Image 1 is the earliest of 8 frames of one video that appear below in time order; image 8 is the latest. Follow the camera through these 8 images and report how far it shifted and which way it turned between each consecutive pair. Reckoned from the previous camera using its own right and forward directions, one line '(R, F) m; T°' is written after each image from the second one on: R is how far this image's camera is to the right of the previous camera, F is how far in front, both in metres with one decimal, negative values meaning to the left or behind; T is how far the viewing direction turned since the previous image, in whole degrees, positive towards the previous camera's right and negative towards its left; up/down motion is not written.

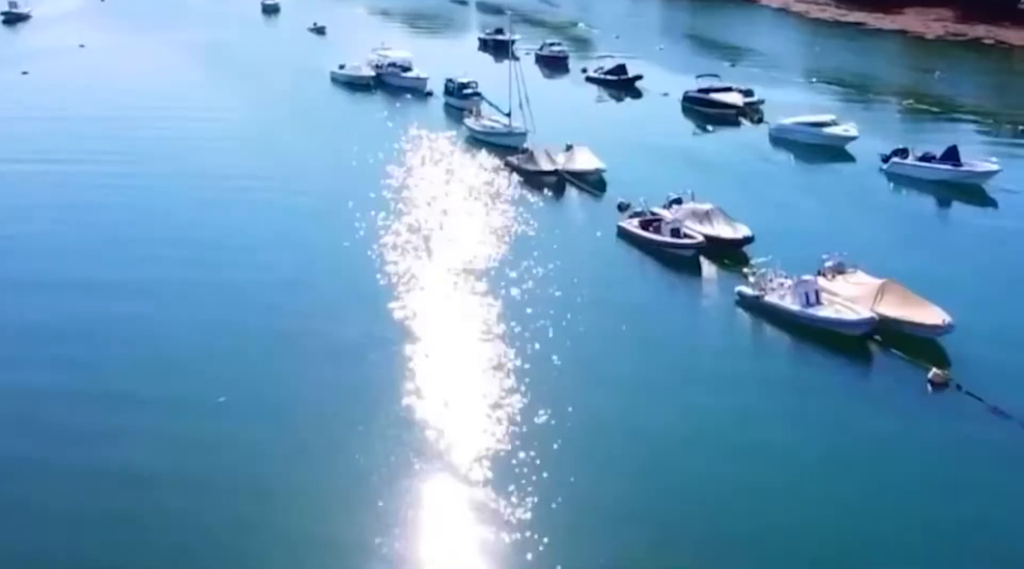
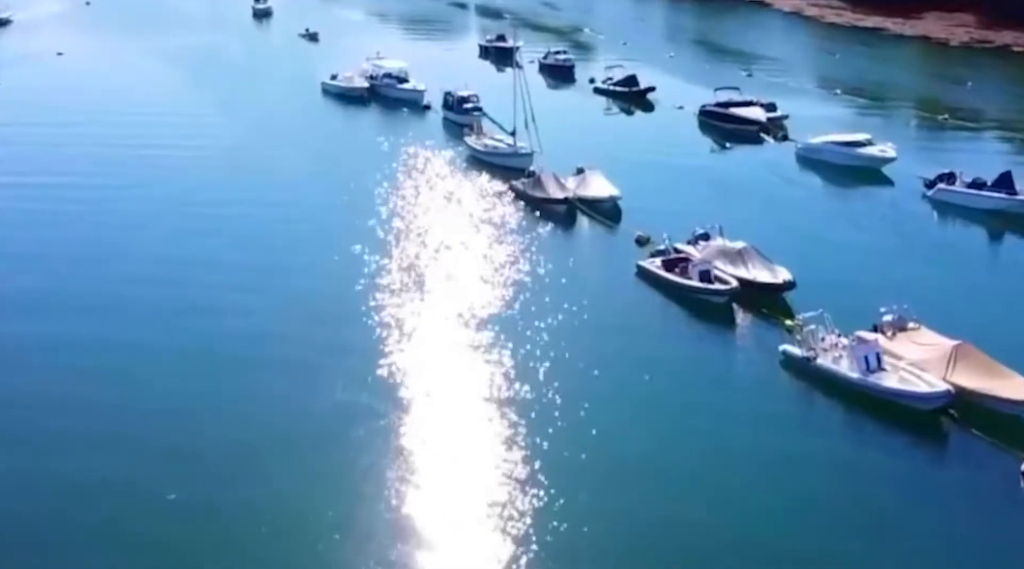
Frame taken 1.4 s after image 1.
(-0.1, +3.1) m; 0°
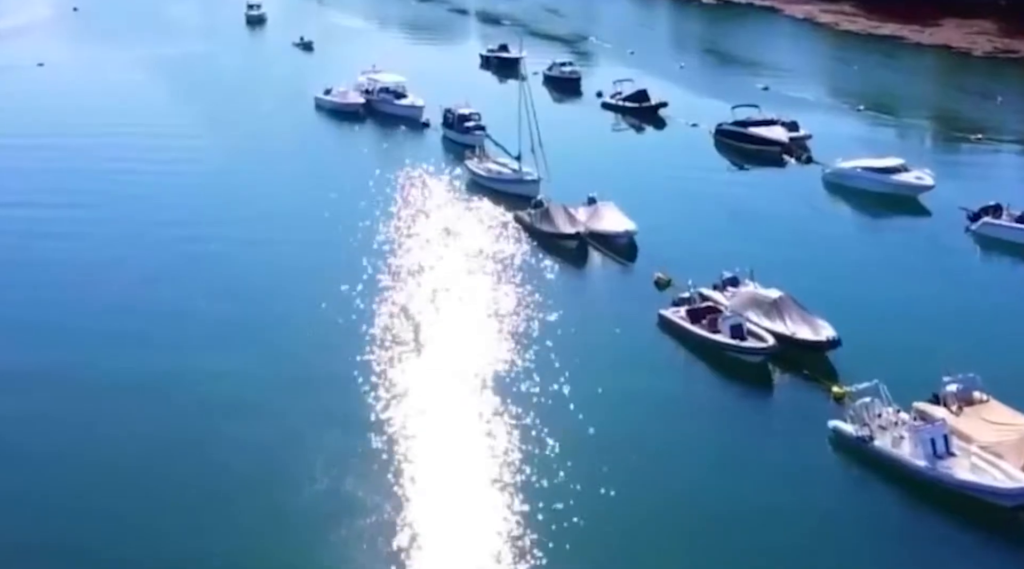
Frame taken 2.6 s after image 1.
(-0.1, +2.4) m; 0°
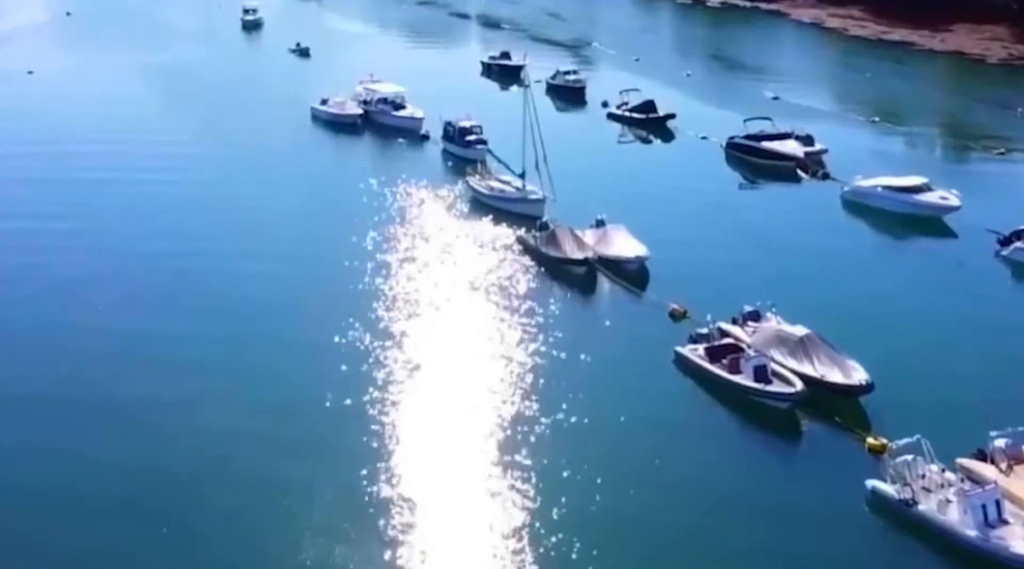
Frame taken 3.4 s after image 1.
(-0.1, +1.4) m; 0°
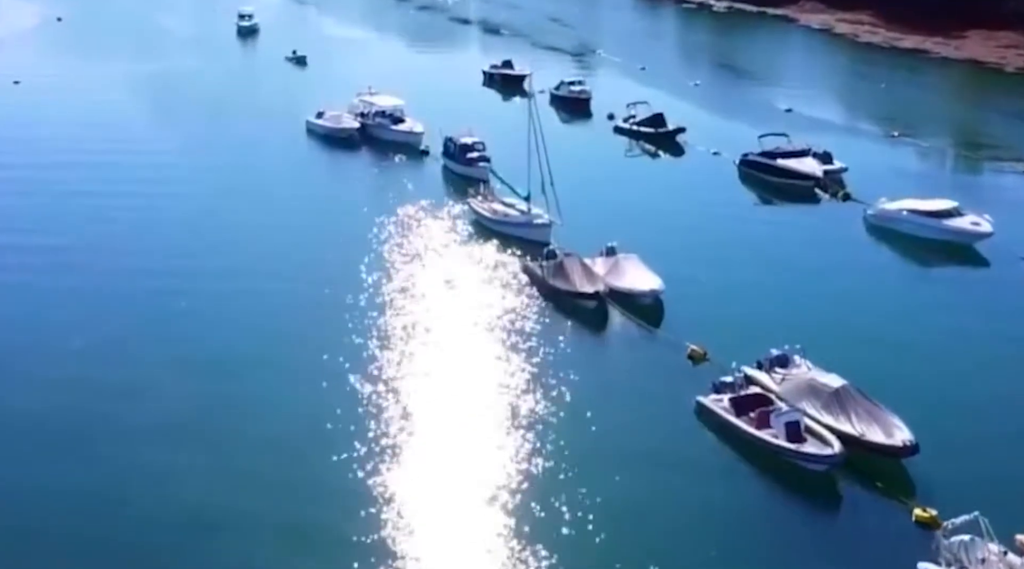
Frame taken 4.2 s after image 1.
(-0.1, +1.6) m; 0°
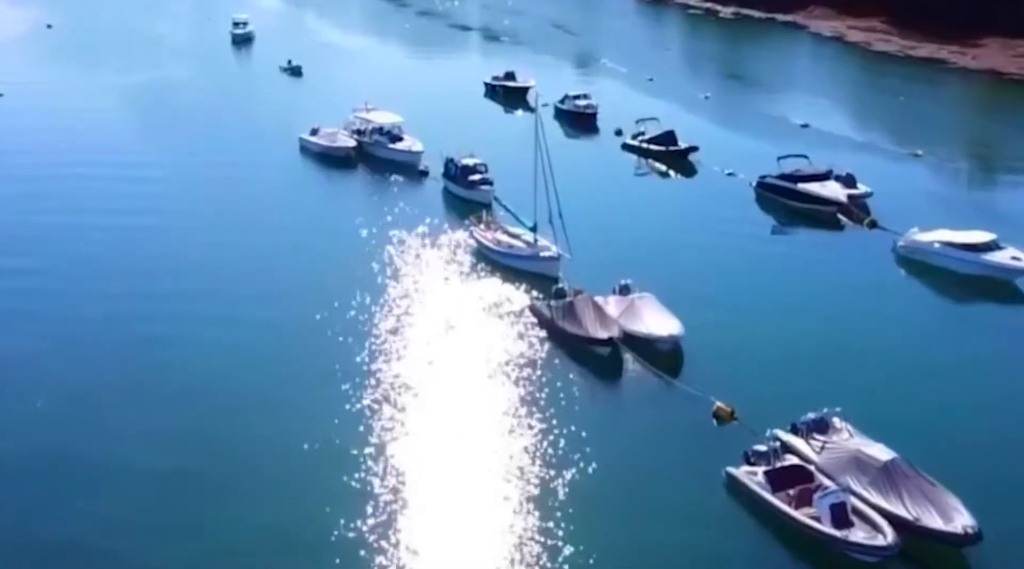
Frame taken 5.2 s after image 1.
(-0.1, +1.9) m; 0°
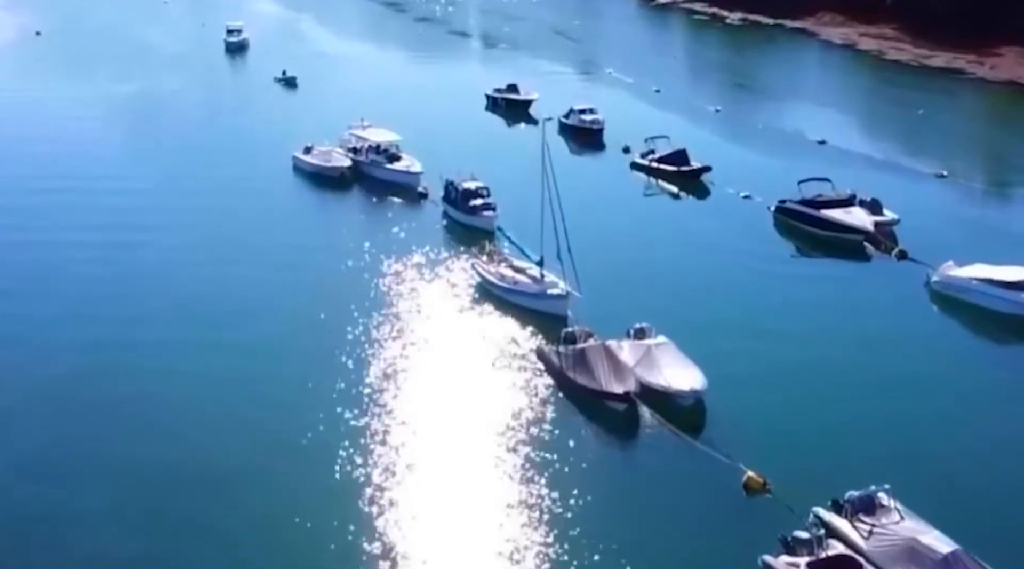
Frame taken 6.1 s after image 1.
(-0.1, +1.9) m; 0°
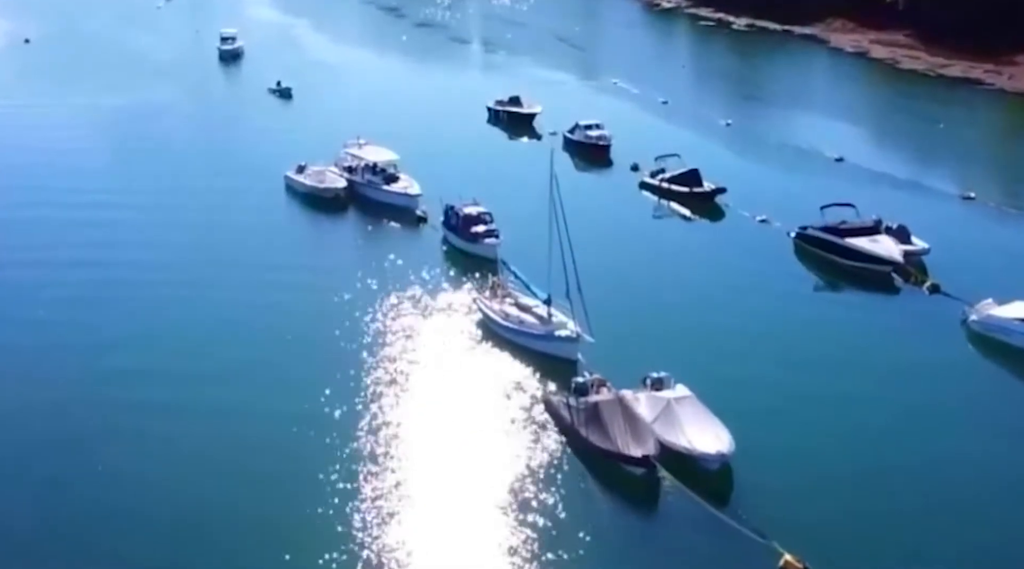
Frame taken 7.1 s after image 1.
(-0.1, +1.8) m; 0°
